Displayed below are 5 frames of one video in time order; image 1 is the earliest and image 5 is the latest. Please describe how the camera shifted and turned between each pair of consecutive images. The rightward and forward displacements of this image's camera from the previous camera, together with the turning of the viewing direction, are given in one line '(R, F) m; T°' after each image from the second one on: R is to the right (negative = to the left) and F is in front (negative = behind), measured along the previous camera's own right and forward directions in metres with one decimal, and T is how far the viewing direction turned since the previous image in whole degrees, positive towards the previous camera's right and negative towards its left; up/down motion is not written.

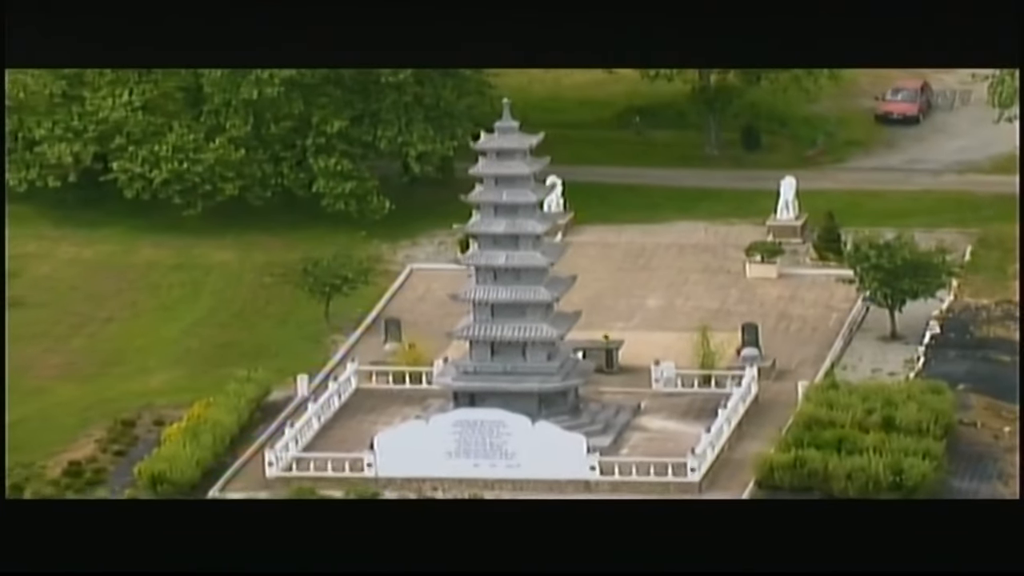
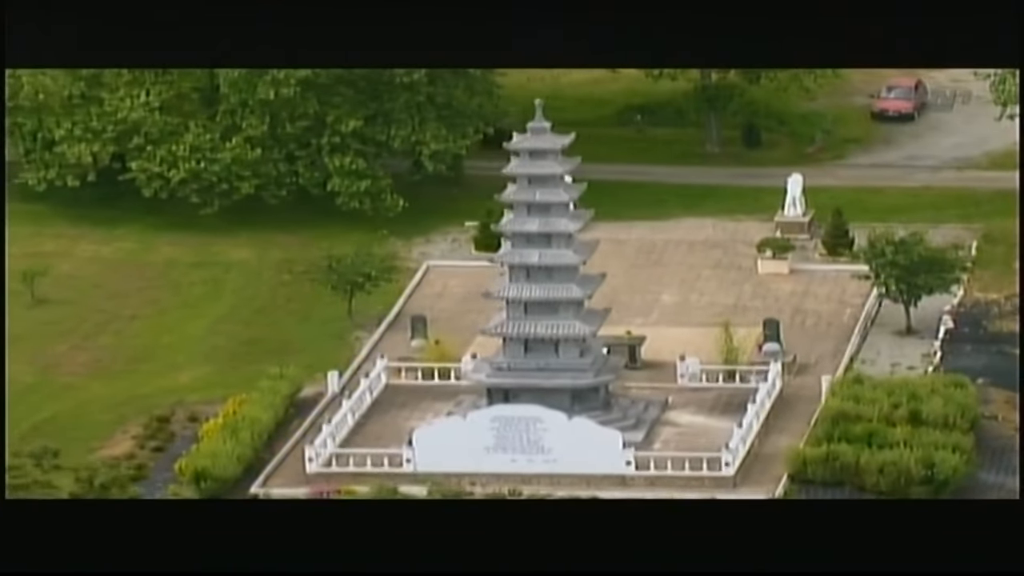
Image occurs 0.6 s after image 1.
(+0.3, -0.2) m; -1°
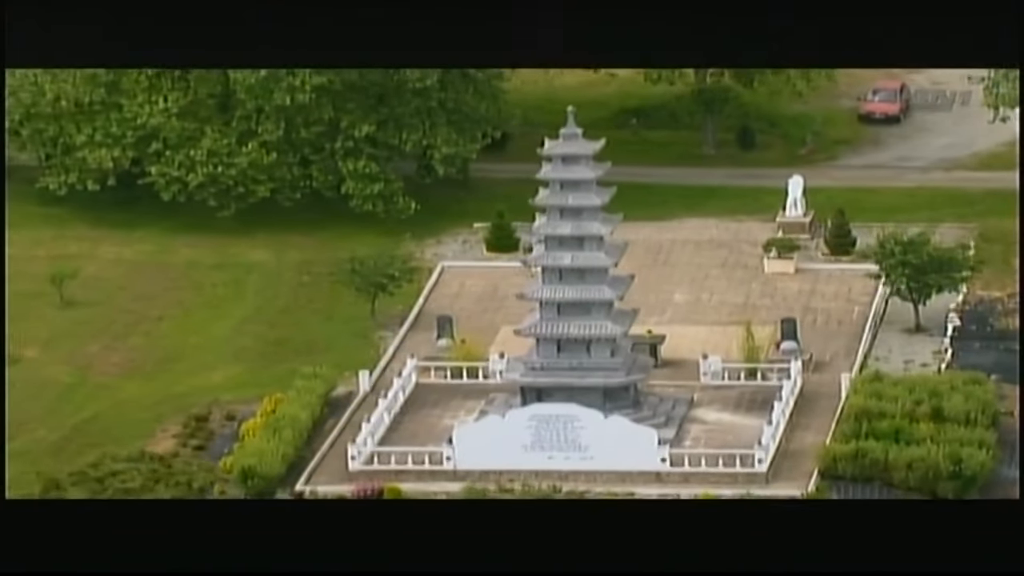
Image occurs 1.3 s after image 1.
(+0.4, -0.3) m; -2°
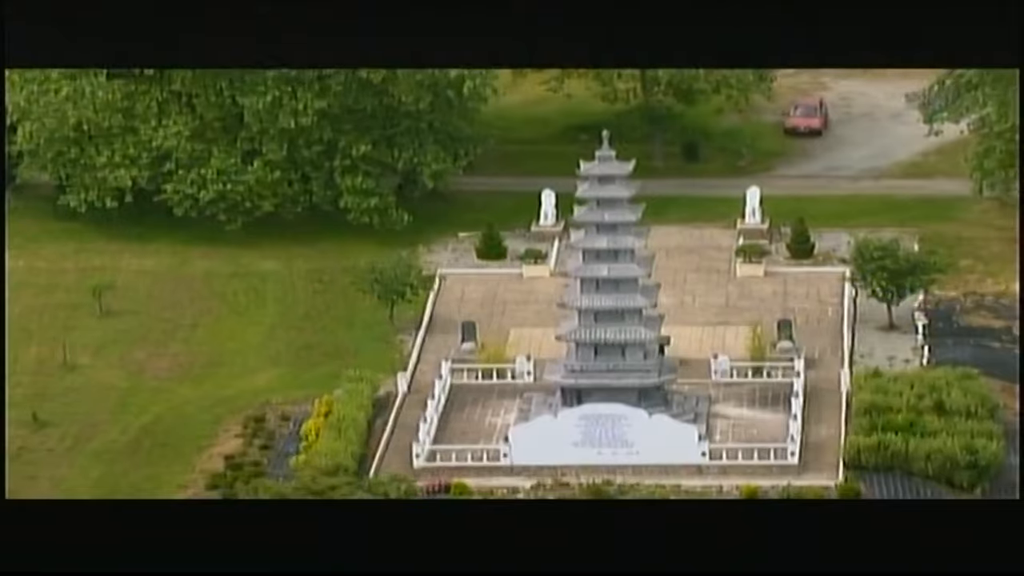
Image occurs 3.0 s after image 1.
(+1.0, -1.2) m; -4°
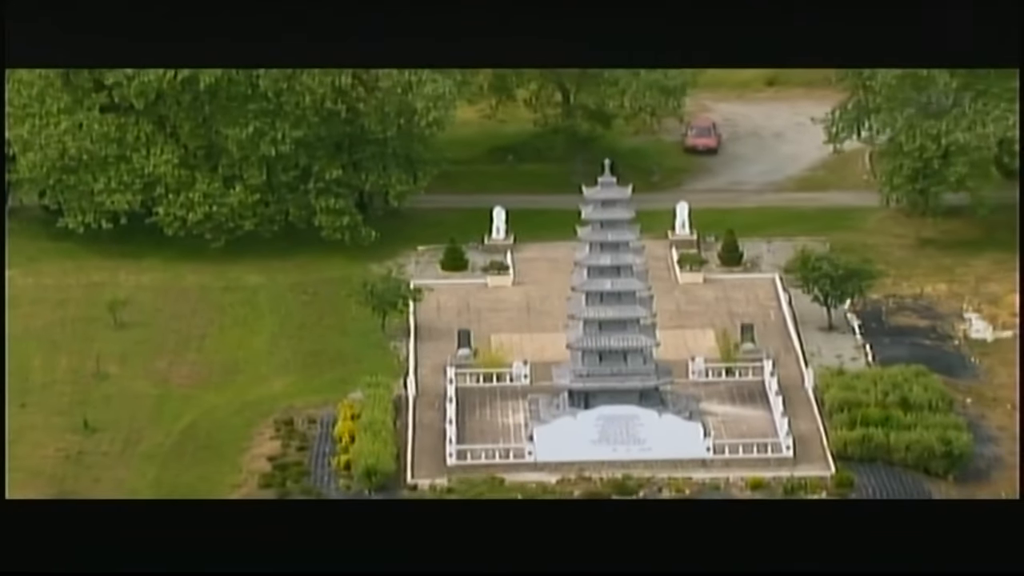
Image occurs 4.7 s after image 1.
(+1.1, -1.5) m; -3°
